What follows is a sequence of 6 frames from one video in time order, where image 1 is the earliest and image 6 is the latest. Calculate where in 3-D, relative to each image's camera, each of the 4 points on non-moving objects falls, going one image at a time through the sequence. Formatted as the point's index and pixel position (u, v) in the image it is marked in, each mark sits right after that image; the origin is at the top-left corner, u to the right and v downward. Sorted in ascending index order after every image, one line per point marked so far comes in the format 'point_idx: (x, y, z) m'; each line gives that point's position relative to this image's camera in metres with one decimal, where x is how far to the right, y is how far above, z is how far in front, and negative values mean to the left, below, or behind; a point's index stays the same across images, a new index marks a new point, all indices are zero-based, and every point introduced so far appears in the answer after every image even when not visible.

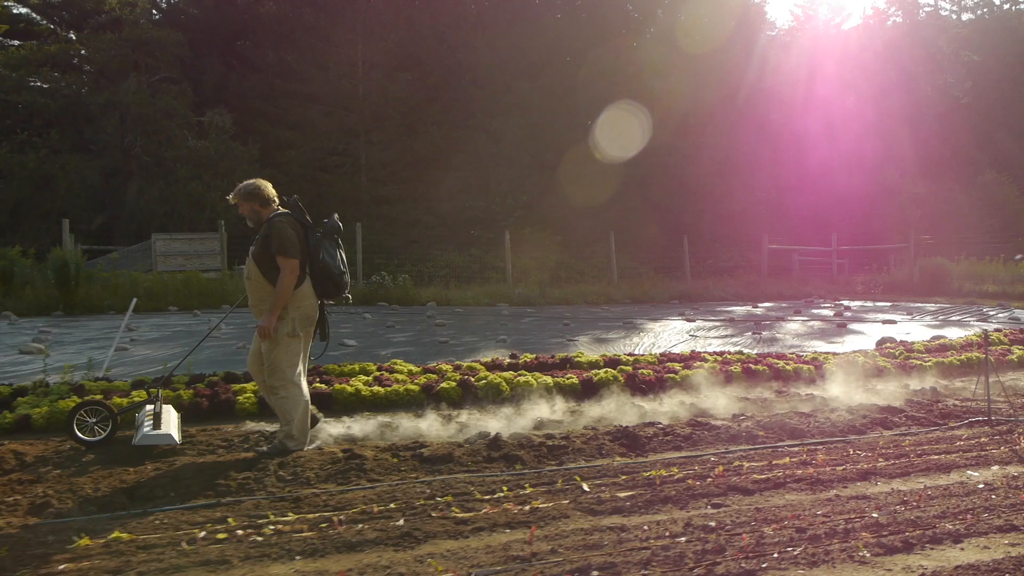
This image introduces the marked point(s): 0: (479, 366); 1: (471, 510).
0: (-0.3, -0.7, +7.5) m
1: (-0.2, -1.0, +3.8) m
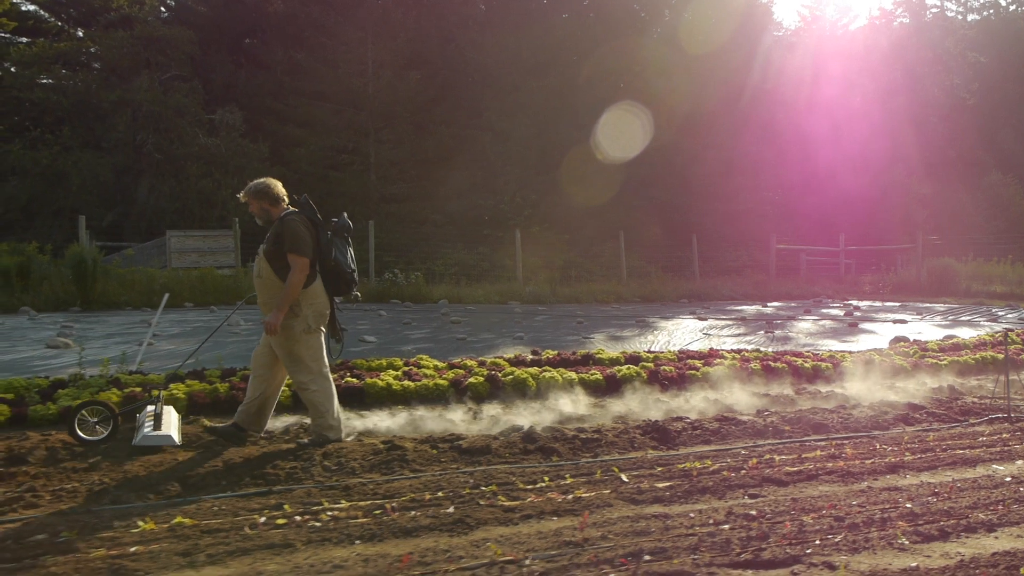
0: (-0.1, -0.6, +7.7) m
1: (0.0, -1.0, +4.0) m
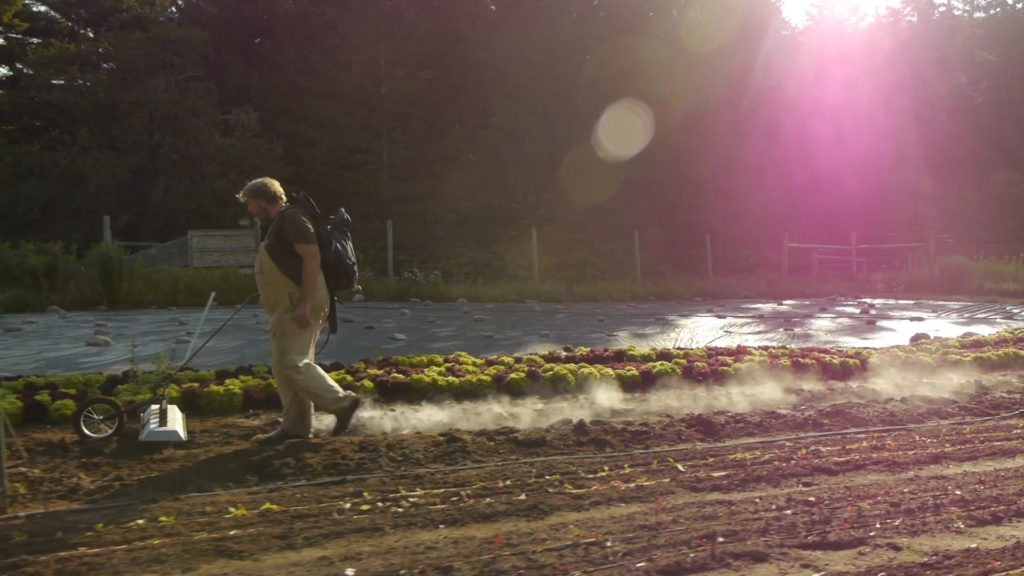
0: (+0.2, -0.6, +7.9) m
1: (+0.3, -0.9, +4.1) m
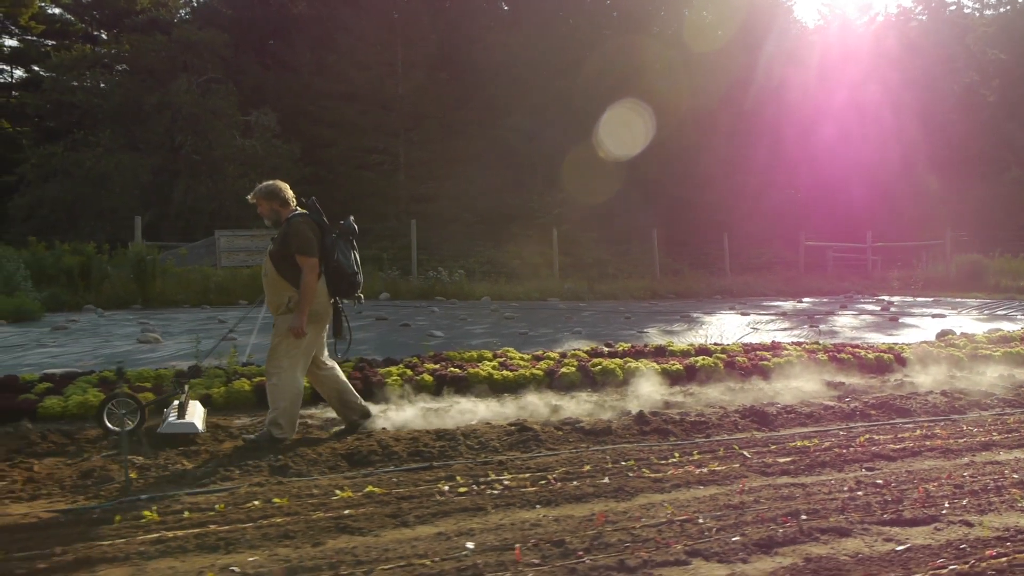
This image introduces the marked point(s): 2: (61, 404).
0: (+0.6, -0.6, +8.1) m
1: (+0.8, -0.9, +4.4) m
2: (-2.9, -0.7, +5.6) m
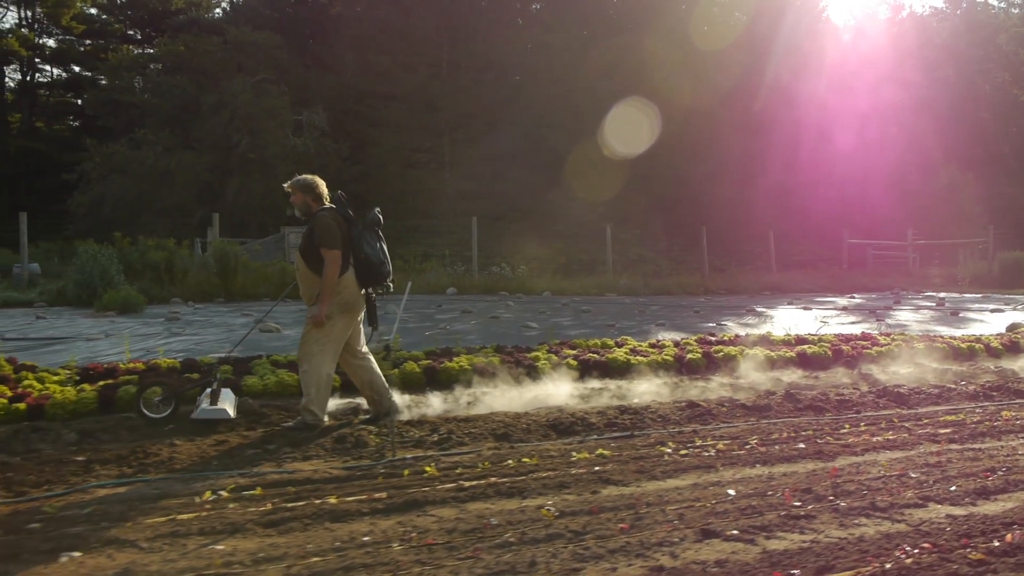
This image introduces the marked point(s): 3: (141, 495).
0: (+1.8, -0.5, +8.7) m
1: (+1.9, -0.9, +5.0) m
2: (-1.8, -0.7, +6.2) m
3: (-1.7, -0.9, +3.9) m
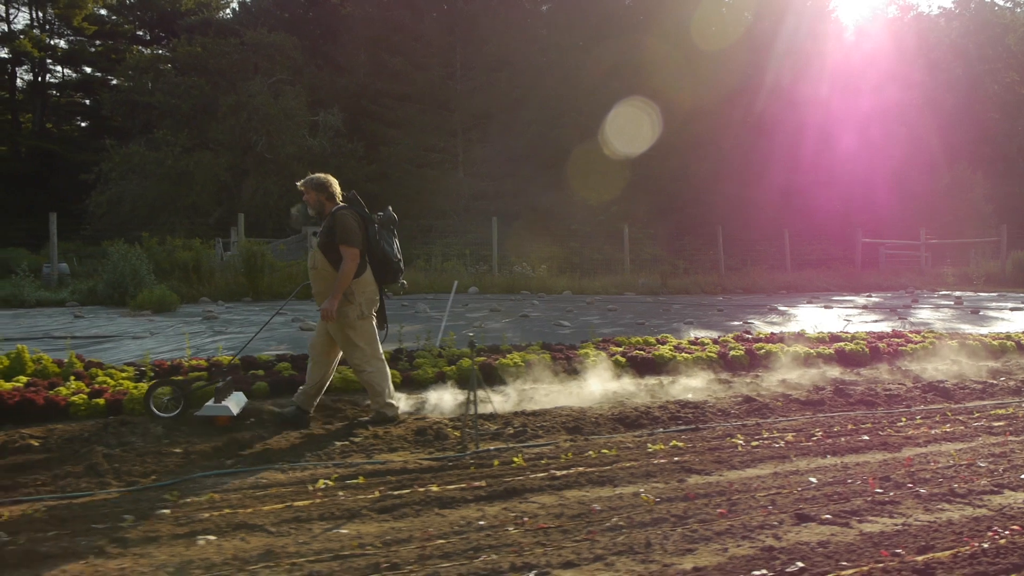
0: (+2.2, -0.5, +8.9) m
1: (+2.3, -0.9, +5.2) m
2: (-1.3, -0.7, +6.4) m
3: (-1.2, -0.9, +4.1) m
